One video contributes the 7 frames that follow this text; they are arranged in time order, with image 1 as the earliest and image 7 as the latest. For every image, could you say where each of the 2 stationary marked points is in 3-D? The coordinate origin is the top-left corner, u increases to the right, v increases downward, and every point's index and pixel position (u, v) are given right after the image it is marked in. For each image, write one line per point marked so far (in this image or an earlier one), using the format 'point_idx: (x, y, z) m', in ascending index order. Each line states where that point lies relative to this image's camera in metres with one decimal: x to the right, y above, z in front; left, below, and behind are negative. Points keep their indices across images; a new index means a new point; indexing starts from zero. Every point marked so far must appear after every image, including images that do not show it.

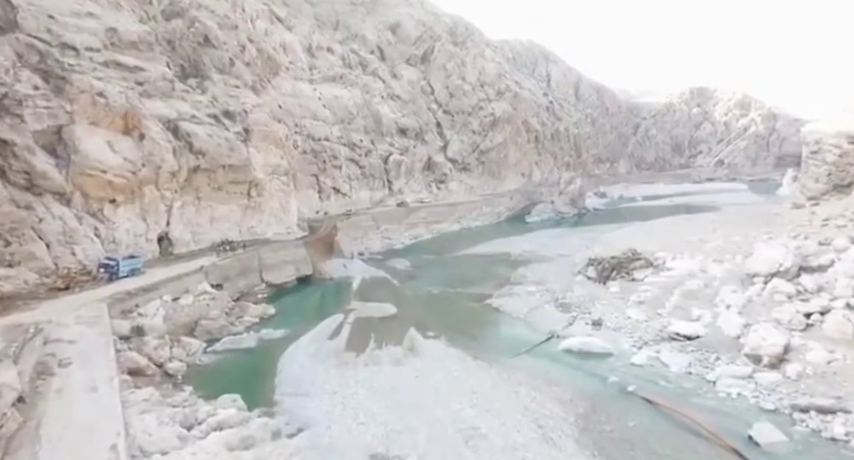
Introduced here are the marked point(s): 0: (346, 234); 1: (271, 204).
0: (-3.6, -0.2, +18.8) m
1: (-5.9, +1.0, +16.3) m
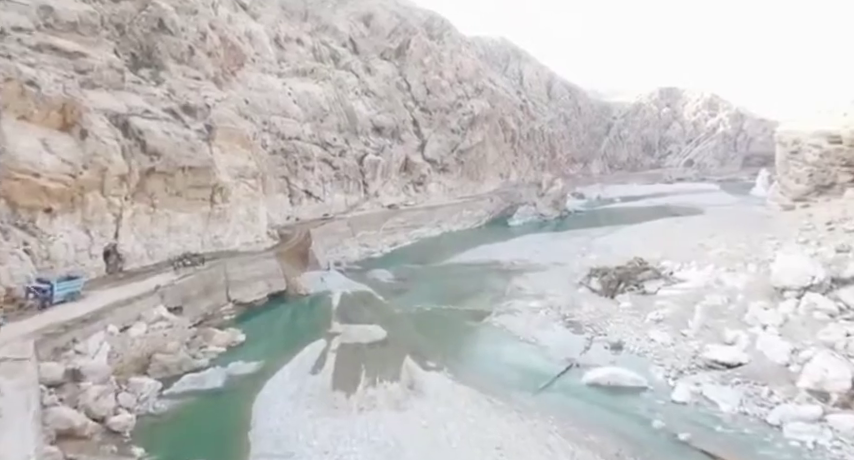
0: (-4.3, -0.5, +17.4) m
1: (-6.4, +0.7, +14.7) m
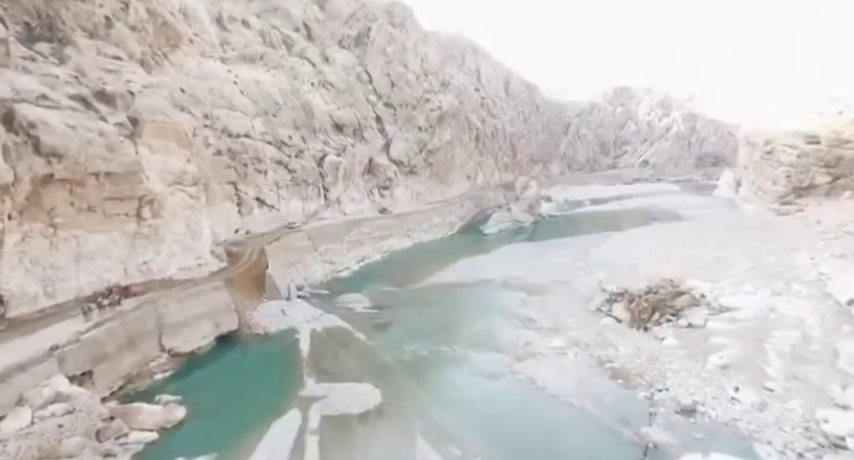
0: (-5.1, -1.0, +14.6) m
1: (-6.9, +0.1, +11.8) m
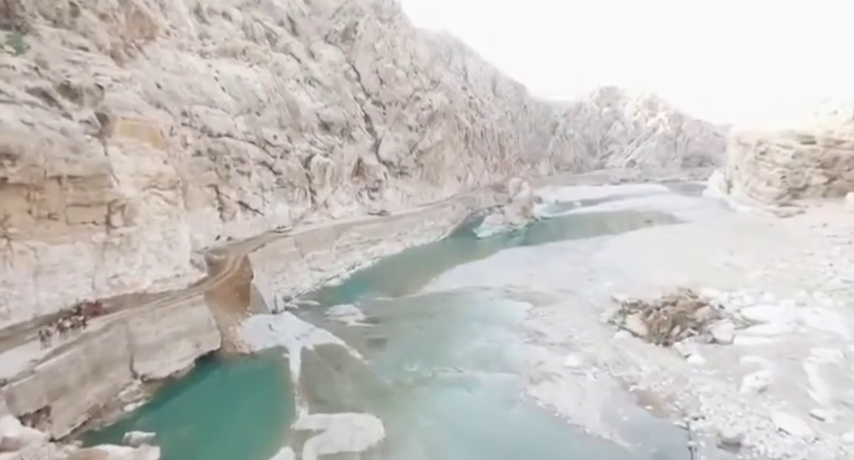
0: (-5.2, -1.2, +13.7) m
1: (-6.9, -0.1, +10.7) m
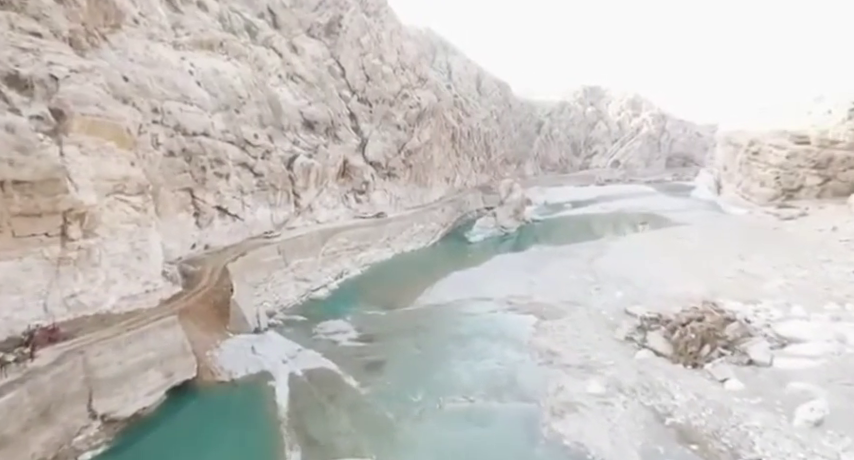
0: (-5.3, -1.5, +12.5) m
1: (-6.9, -0.4, +9.5) m
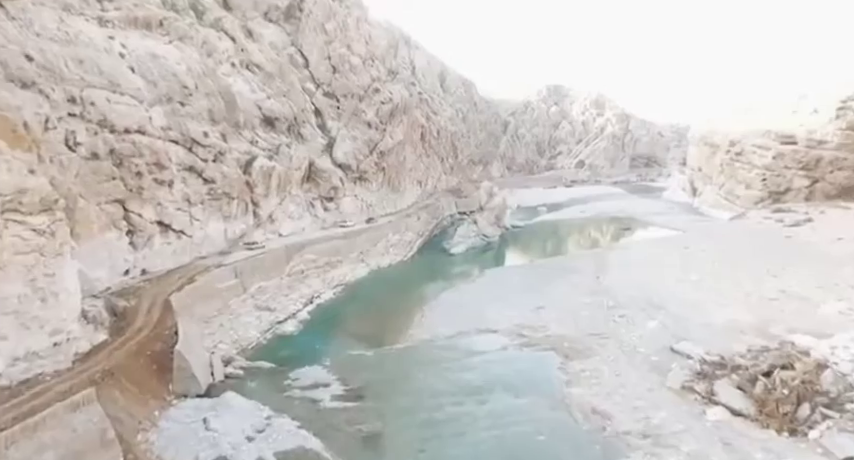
0: (-5.4, -2.0, +10.0) m
1: (-6.8, -1.0, +6.8) m
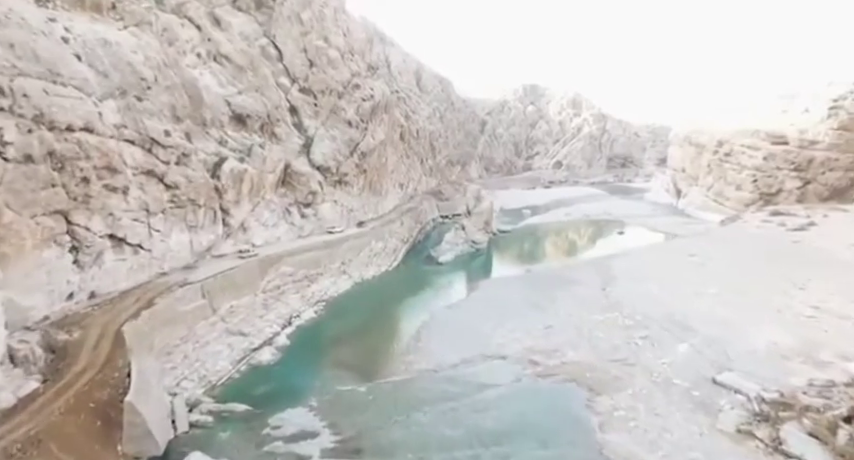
0: (-5.4, -2.3, +8.4) m
1: (-6.5, -1.3, +5.2) m
